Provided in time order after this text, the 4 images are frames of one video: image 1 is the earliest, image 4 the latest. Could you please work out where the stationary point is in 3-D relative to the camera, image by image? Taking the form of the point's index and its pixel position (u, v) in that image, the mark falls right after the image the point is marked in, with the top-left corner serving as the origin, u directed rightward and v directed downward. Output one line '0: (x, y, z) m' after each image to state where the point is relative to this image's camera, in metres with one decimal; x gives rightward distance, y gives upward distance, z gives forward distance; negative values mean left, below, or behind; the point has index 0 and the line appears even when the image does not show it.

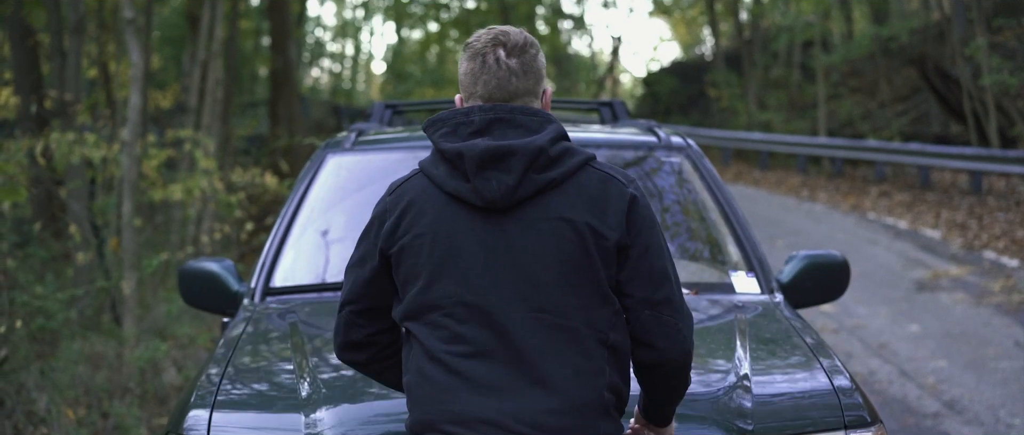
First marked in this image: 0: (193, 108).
0: (-3.3, +1.1, +11.3) m
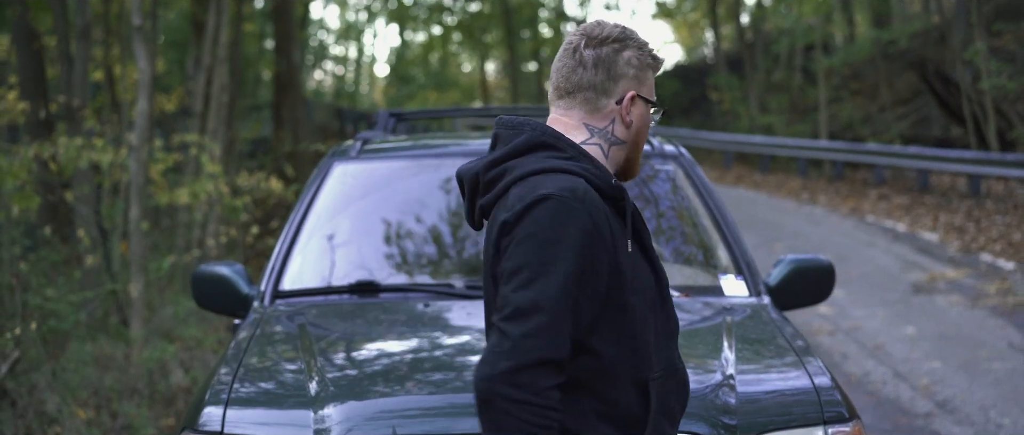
0: (-3.3, +1.1, +11.5) m
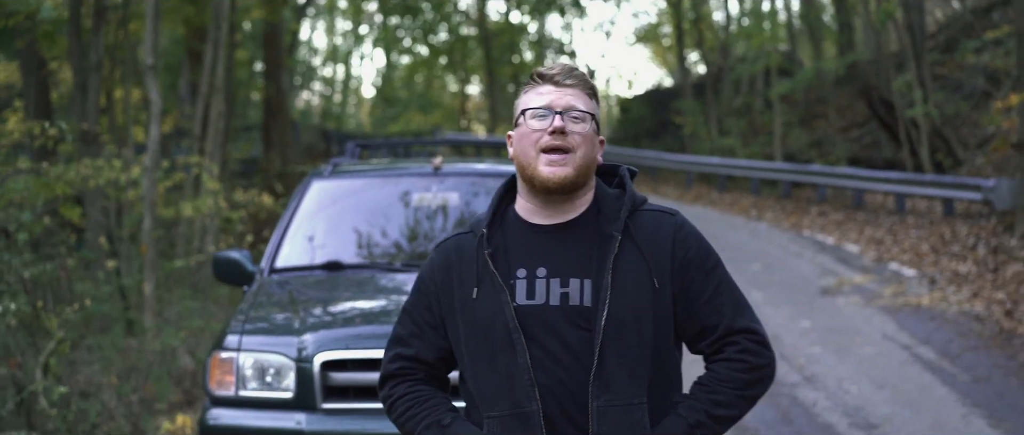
0: (-3.7, +1.0, +12.8) m
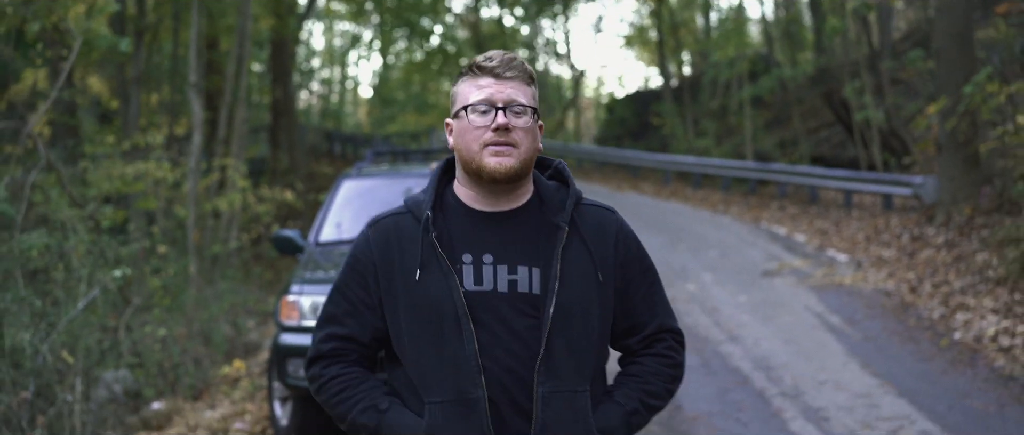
0: (-3.8, +1.0, +14.5) m
